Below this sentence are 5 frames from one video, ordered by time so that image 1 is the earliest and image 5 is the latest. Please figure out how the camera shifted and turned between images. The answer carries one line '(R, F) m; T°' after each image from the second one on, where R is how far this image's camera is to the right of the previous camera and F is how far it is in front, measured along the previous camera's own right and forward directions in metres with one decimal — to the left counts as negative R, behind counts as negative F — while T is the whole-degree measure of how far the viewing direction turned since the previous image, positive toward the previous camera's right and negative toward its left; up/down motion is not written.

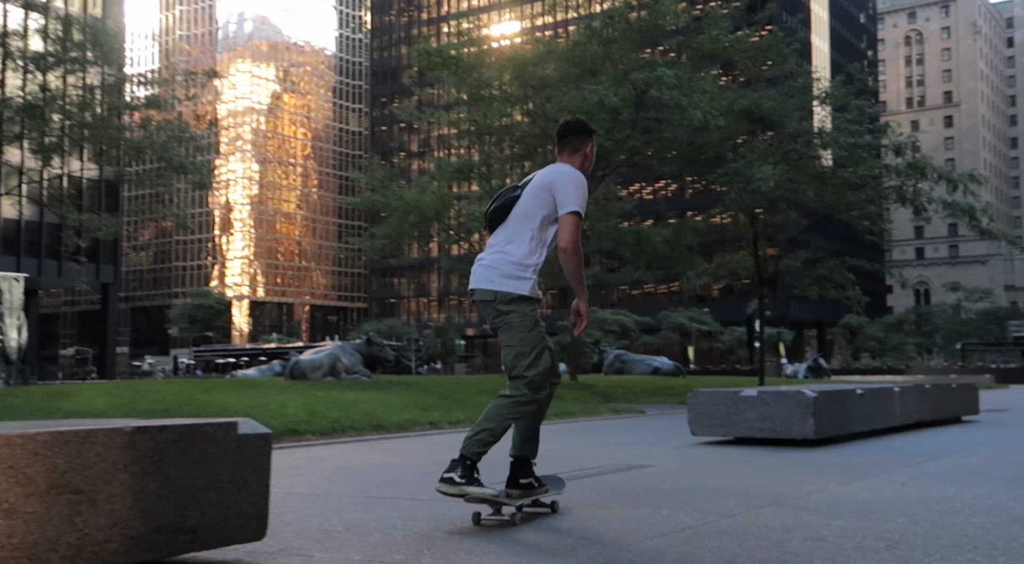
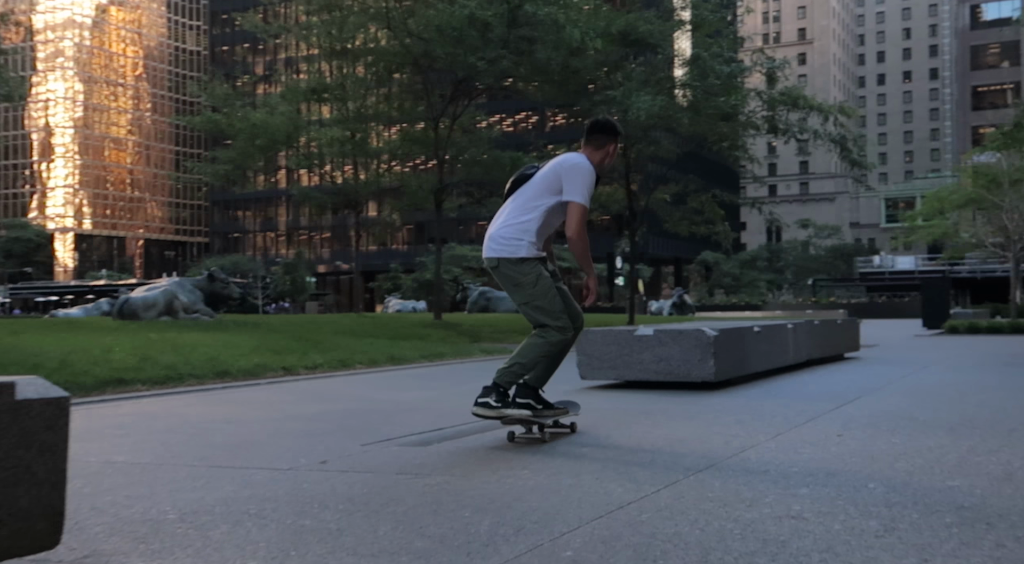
(-0.2, +1.7) m; +9°
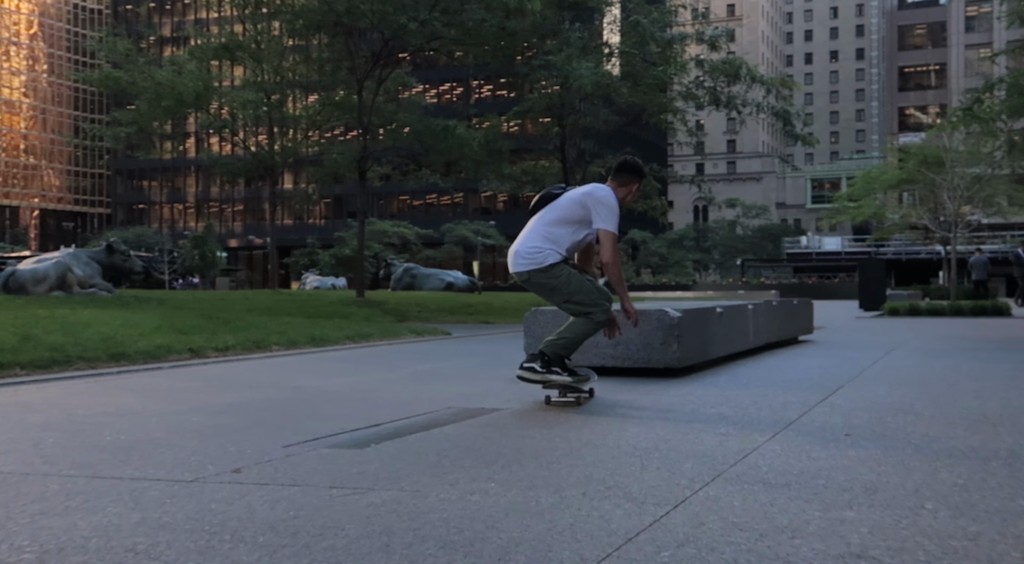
(-0.3, +1.4) m; +5°
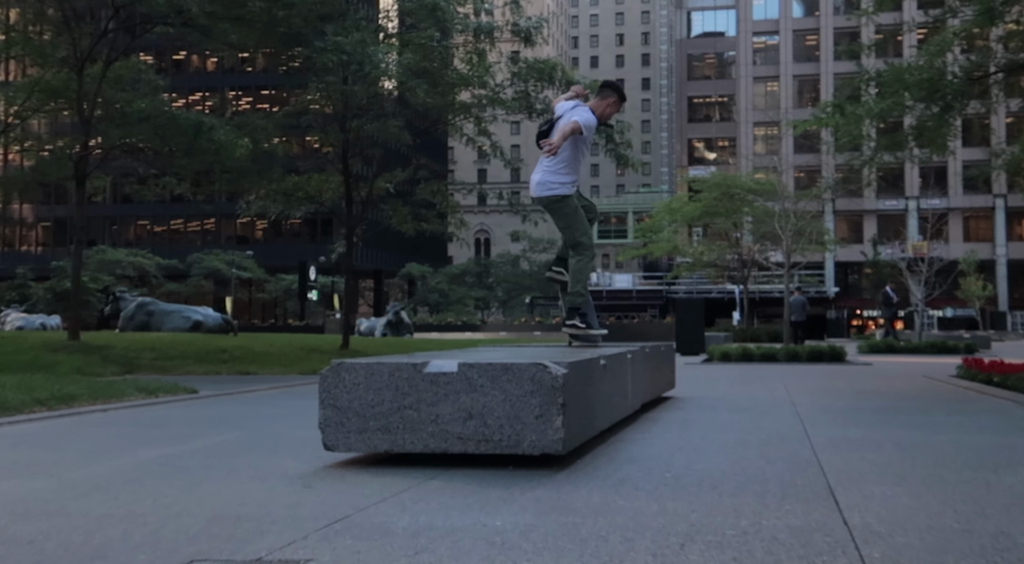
(-0.2, +4.1) m; +14°
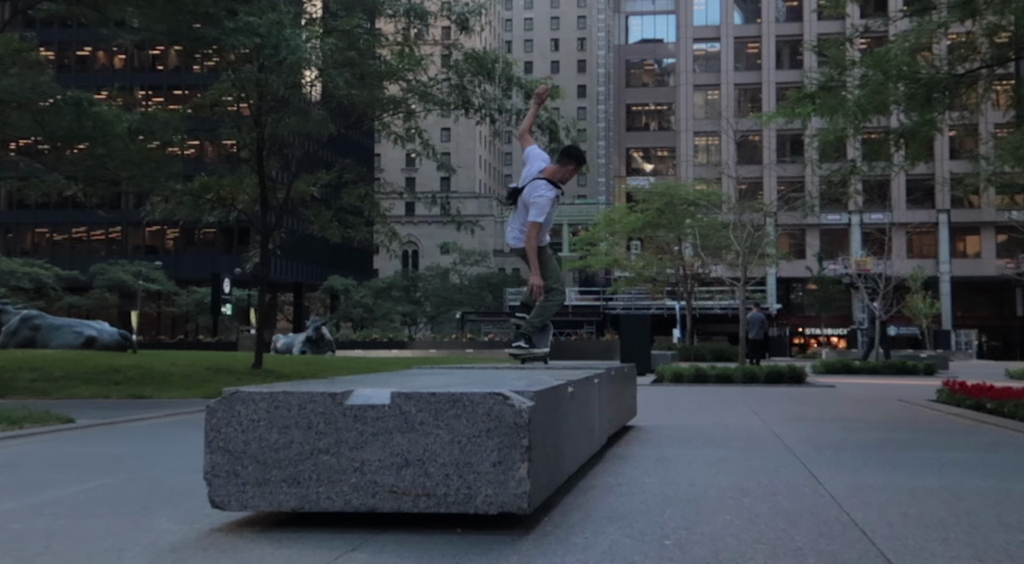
(-0.1, +1.7) m; +4°
